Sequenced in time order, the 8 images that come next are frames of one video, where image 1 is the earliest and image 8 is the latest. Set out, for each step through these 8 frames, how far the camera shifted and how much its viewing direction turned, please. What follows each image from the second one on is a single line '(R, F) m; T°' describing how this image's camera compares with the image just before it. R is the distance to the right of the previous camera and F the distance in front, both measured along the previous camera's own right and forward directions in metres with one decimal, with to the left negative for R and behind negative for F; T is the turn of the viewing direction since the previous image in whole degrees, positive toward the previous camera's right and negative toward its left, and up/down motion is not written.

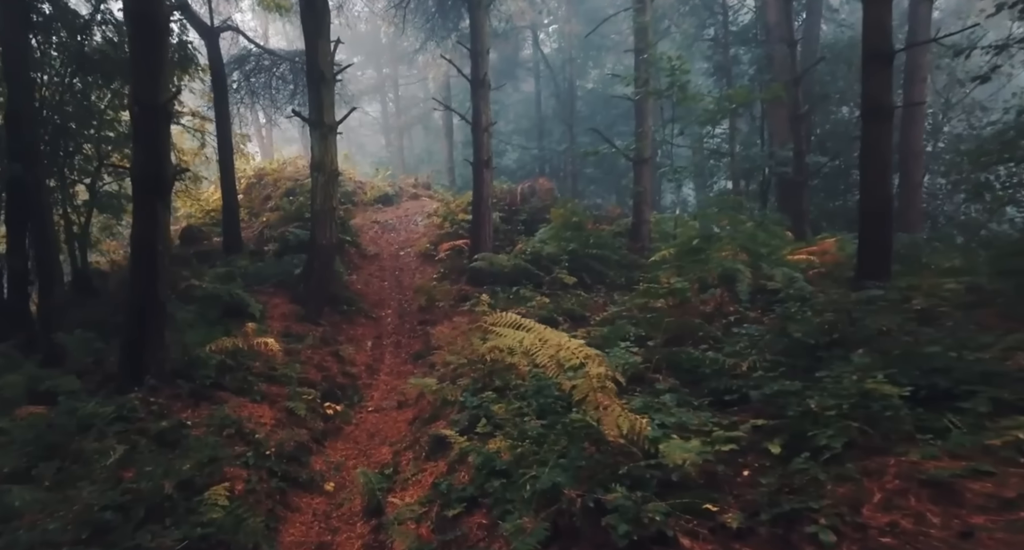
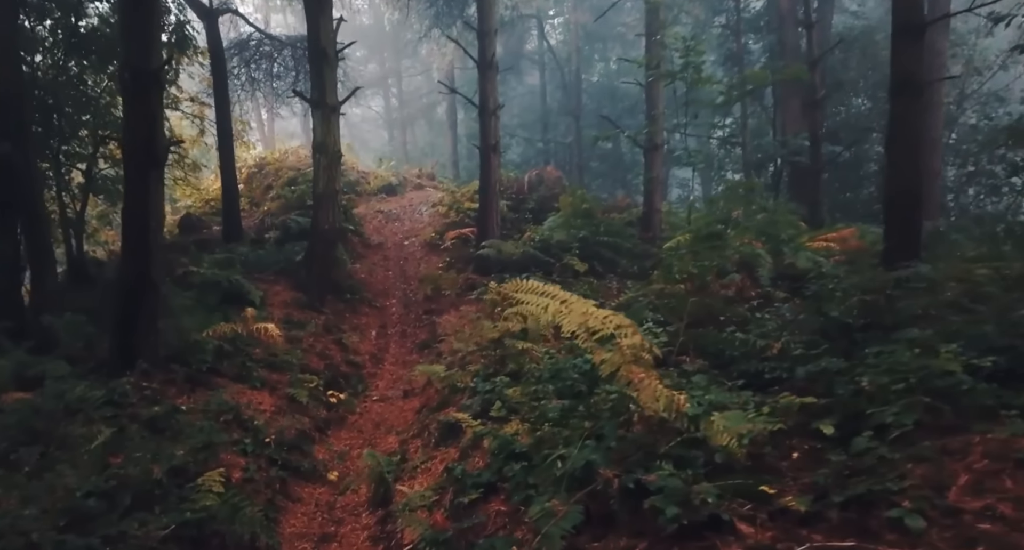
(-0.1, +0.5) m; 0°
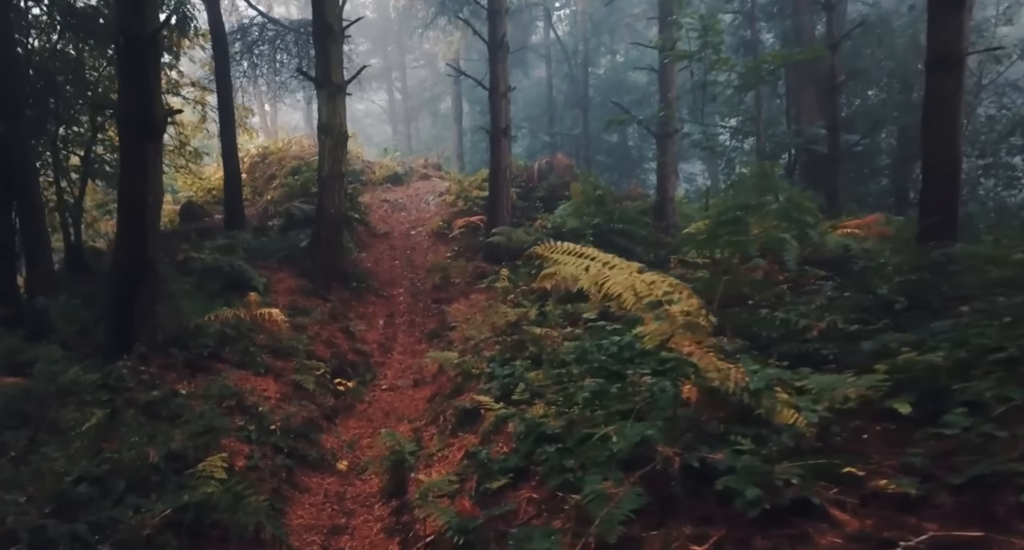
(-0.2, +0.5) m; 0°
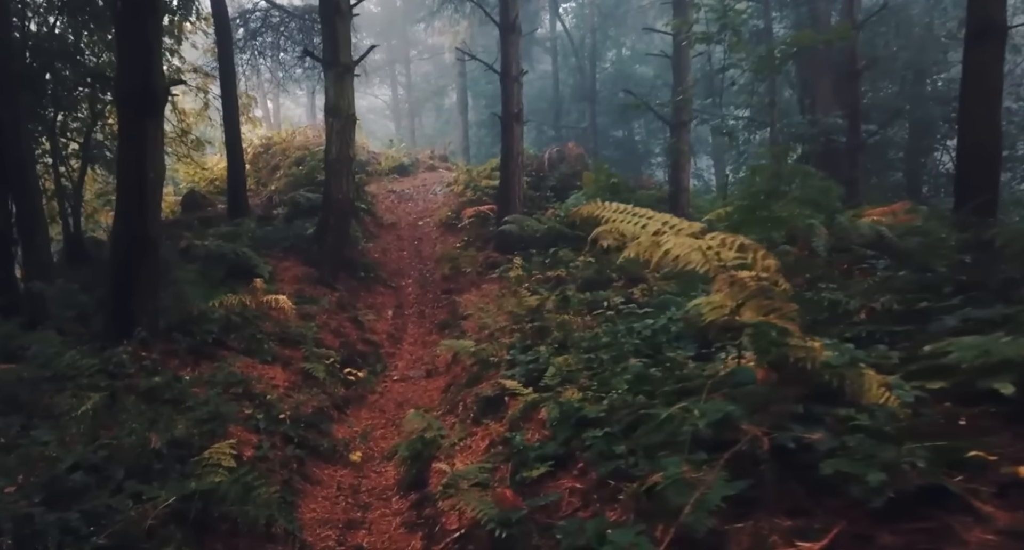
(-0.2, +0.5) m; 0°
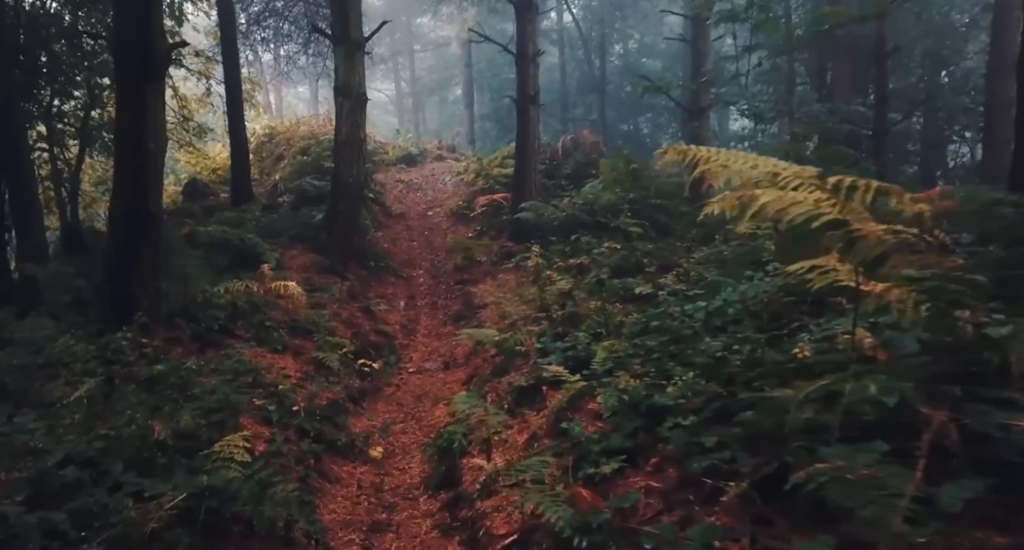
(-0.3, +0.6) m; 0°
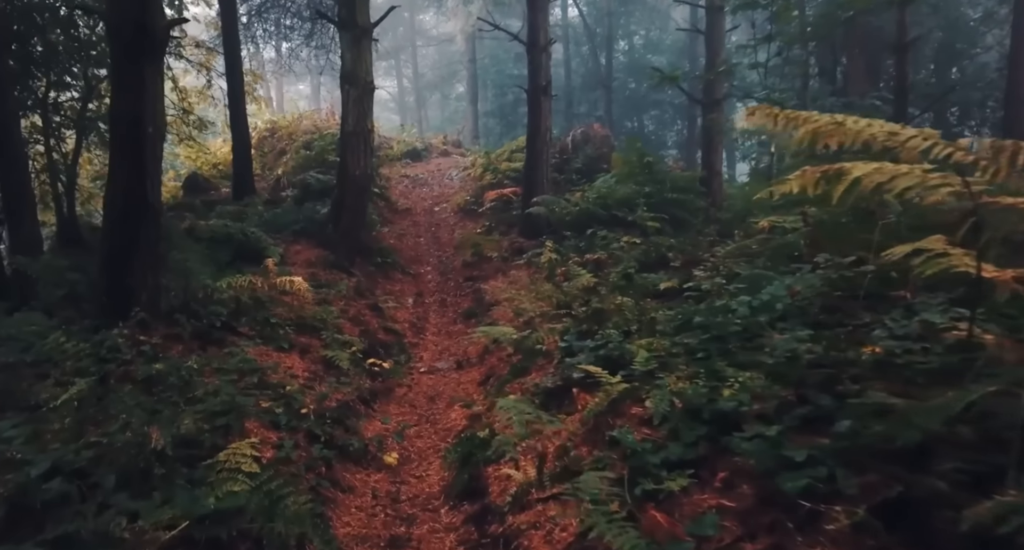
(-0.2, +0.5) m; 0°
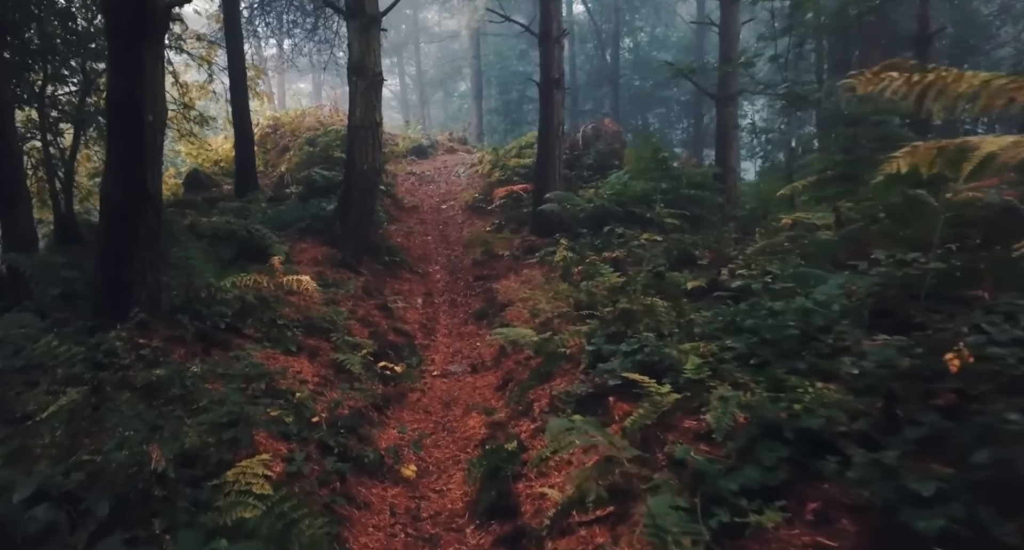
(-0.2, +0.4) m; 0°
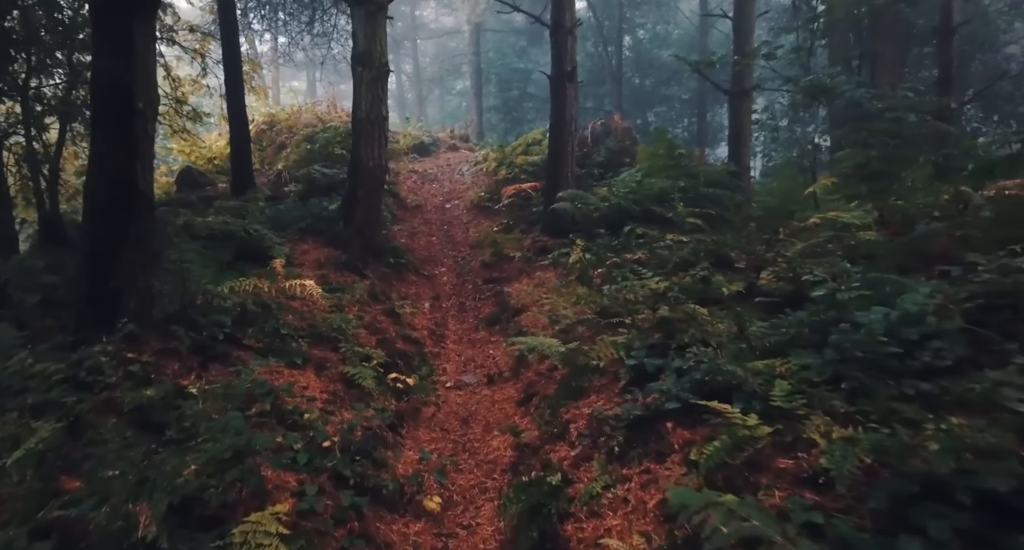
(-0.3, +0.7) m; 0°
